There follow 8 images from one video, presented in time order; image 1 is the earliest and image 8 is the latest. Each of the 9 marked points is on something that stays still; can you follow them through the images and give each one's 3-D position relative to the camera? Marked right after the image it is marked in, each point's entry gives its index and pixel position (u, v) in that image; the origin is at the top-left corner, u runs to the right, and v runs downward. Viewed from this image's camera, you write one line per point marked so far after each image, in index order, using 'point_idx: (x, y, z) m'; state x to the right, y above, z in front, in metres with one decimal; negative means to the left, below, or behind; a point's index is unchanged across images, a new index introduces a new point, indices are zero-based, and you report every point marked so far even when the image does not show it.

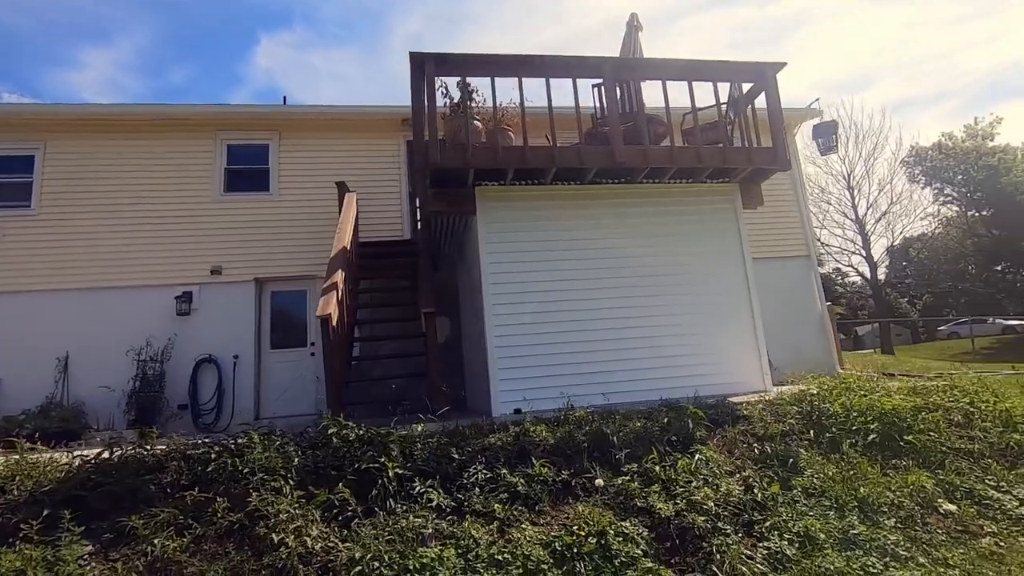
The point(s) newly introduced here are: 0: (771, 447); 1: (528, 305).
0: (+1.7, -1.0, +3.5) m
1: (+0.1, -0.1, +5.3) m
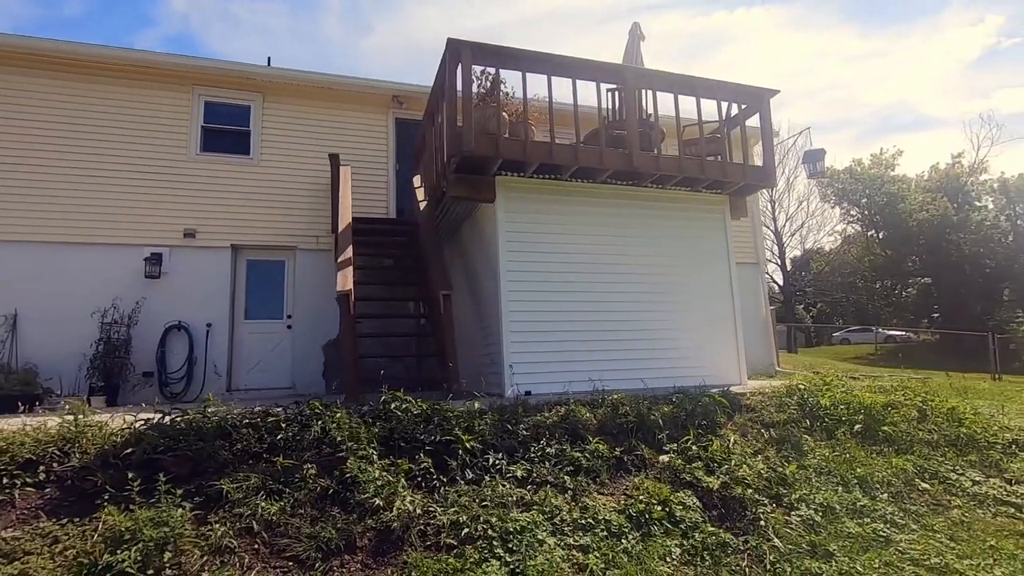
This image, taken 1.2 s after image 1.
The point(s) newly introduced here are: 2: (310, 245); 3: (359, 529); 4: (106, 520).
0: (+2.0, -1.1, +4.0) m
1: (+0.3, 0.0, +5.6) m
2: (-3.0, +0.6, +8.2) m
3: (-0.7, -1.2, +2.7) m
4: (-1.9, -1.1, +2.6) m
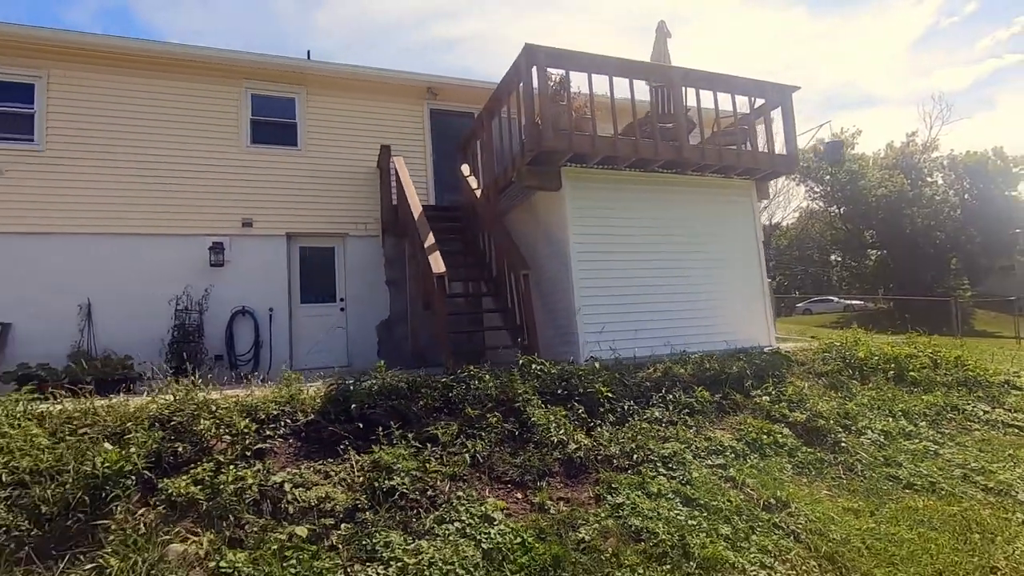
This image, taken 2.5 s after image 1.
0: (+2.9, -0.8, +4.9) m
1: (+1.1, +0.2, +6.4) m
2: (-2.4, +0.9, +8.7) m
3: (+0.3, -1.1, +3.4) m
4: (-0.8, -1.0, +3.2) m
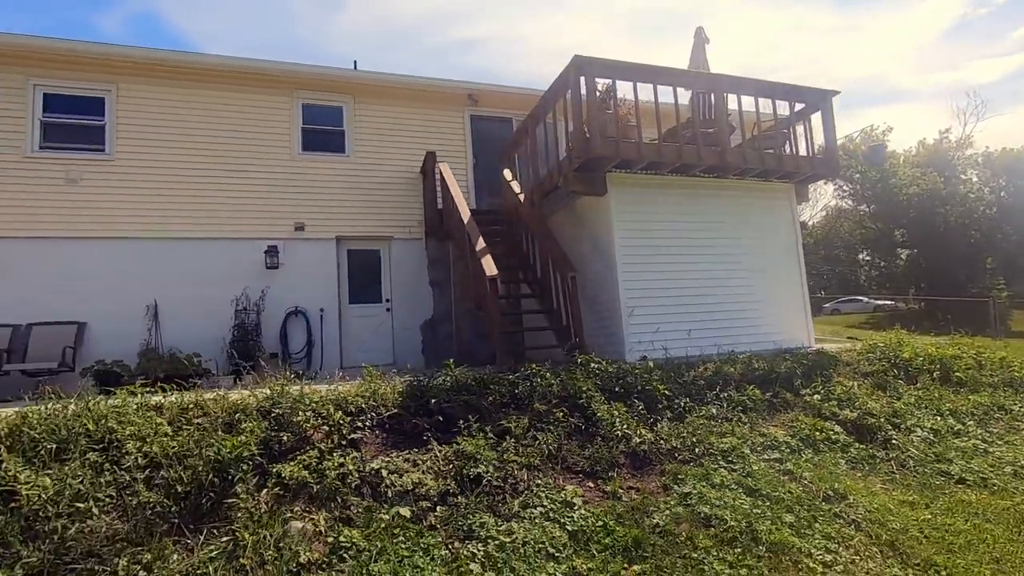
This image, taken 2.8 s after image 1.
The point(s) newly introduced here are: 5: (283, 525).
0: (+3.4, -0.9, +5.1) m
1: (+1.6, +0.2, +6.6) m
2: (-1.8, +0.9, +9.0) m
3: (+0.7, -1.1, +3.6) m
4: (-0.4, -1.0, +3.5) m
5: (-1.2, -1.2, +2.8) m
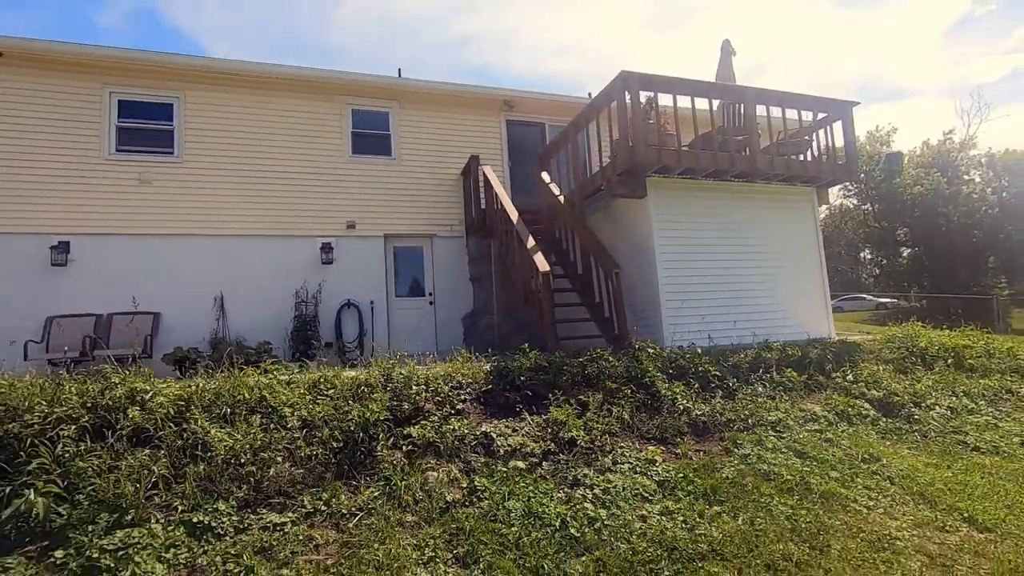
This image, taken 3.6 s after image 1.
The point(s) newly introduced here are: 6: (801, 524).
0: (+4.0, -0.8, +5.7) m
1: (+2.3, +0.3, +7.1) m
2: (-1.2, +1.0, +9.6) m
3: (+1.3, -1.0, +4.2) m
4: (+0.2, -1.0, +4.1) m
5: (-0.6, -1.2, +3.4) m
6: (+1.7, -1.4, +3.1) m
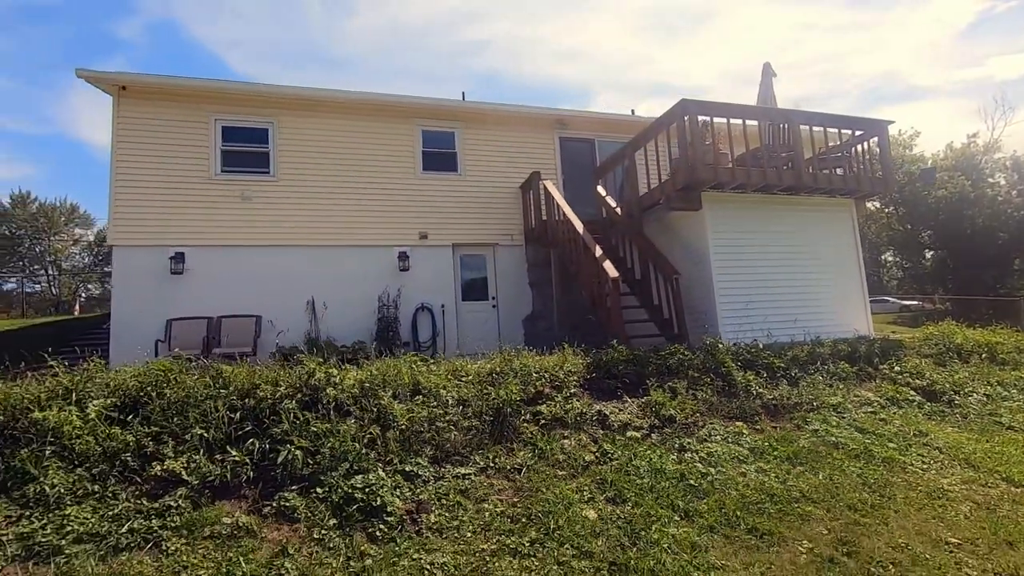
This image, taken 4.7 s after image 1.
0: (+5.0, -0.8, +6.4) m
1: (+3.3, +0.2, +7.9) m
2: (-0.1, +0.9, +10.5) m
3: (+2.3, -1.1, +5.0) m
4: (+1.2, -1.0, +4.9) m
5: (+0.4, -1.2, +4.2) m
6: (+2.6, -1.4, +3.9) m
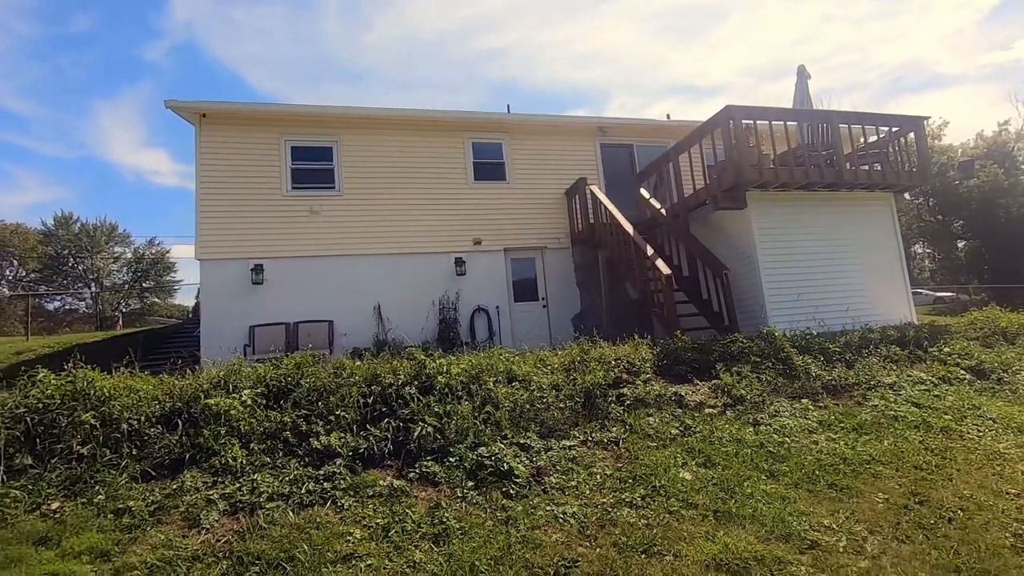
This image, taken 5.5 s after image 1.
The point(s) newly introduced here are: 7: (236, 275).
0: (+5.9, -0.7, +6.7) m
1: (+4.2, +0.3, +8.4) m
2: (+0.9, +0.9, +11.0) m
3: (+3.1, -1.0, +5.5) m
4: (+2.0, -0.9, +5.4) m
5: (+1.2, -1.1, +4.8) m
6: (+3.4, -1.3, +4.4) m
7: (-4.8, +0.2, +9.3) m
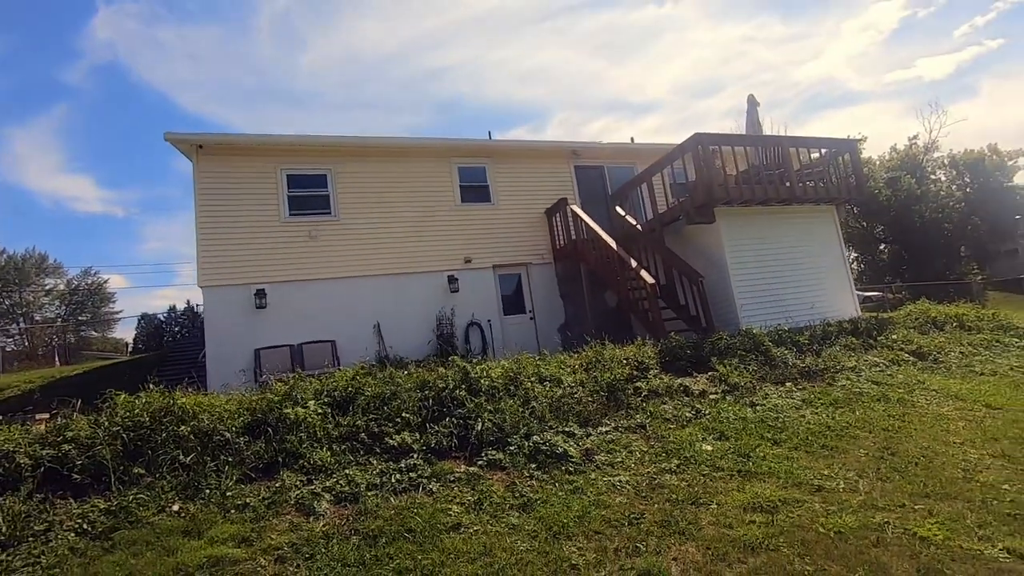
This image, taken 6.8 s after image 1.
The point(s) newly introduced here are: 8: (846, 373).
0: (+6.0, -0.6, +8.0) m
1: (+4.1, +0.3, +9.5) m
2: (+0.6, +0.6, +11.8) m
3: (+3.4, -1.0, +6.5) m
4: (+2.3, -1.0, +6.3) m
5: (+1.5, -1.2, +5.6) m
6: (+3.8, -1.2, +5.4) m
7: (-4.8, -0.2, +9.6) m
8: (+4.0, -1.0, +6.4) m
